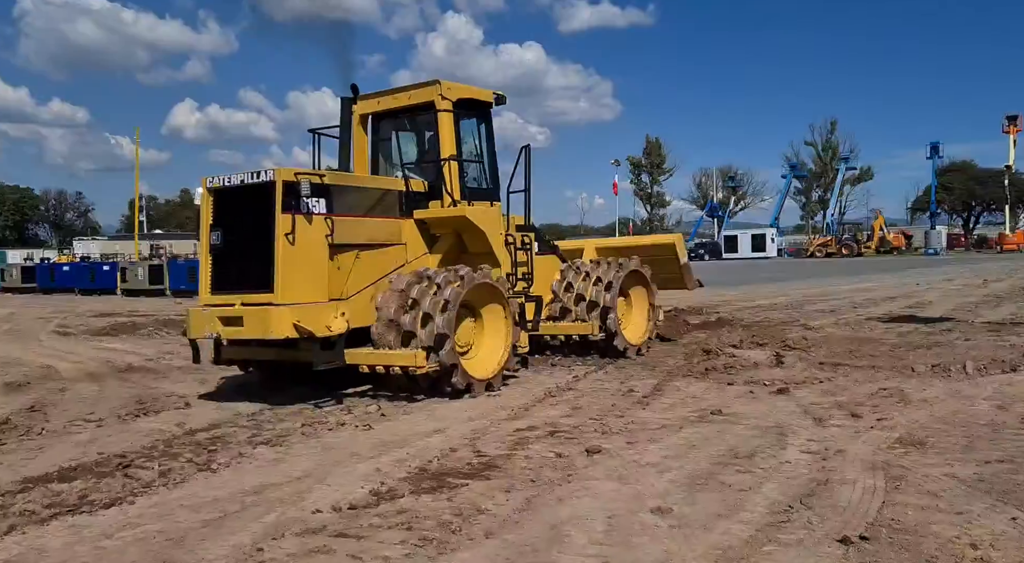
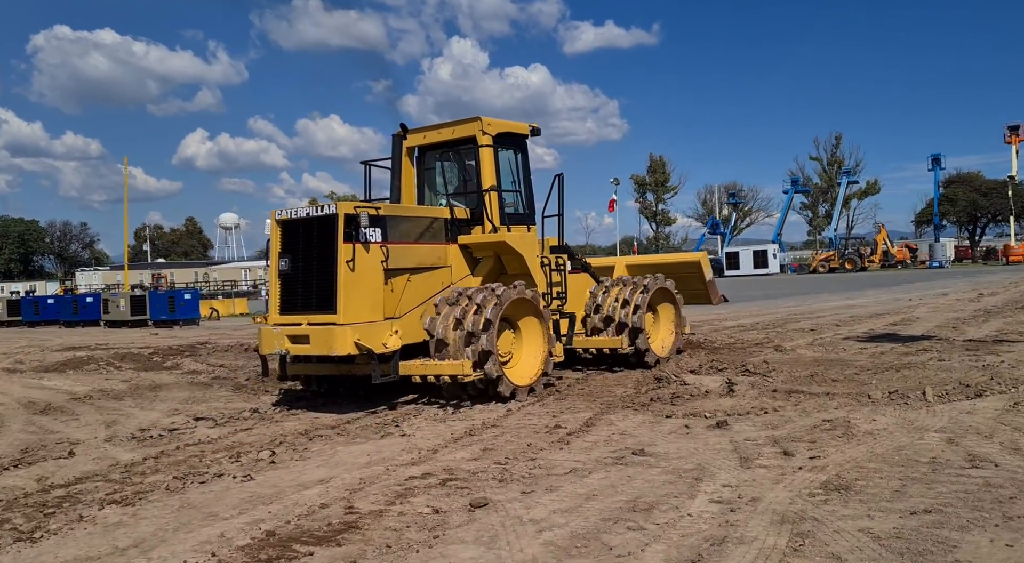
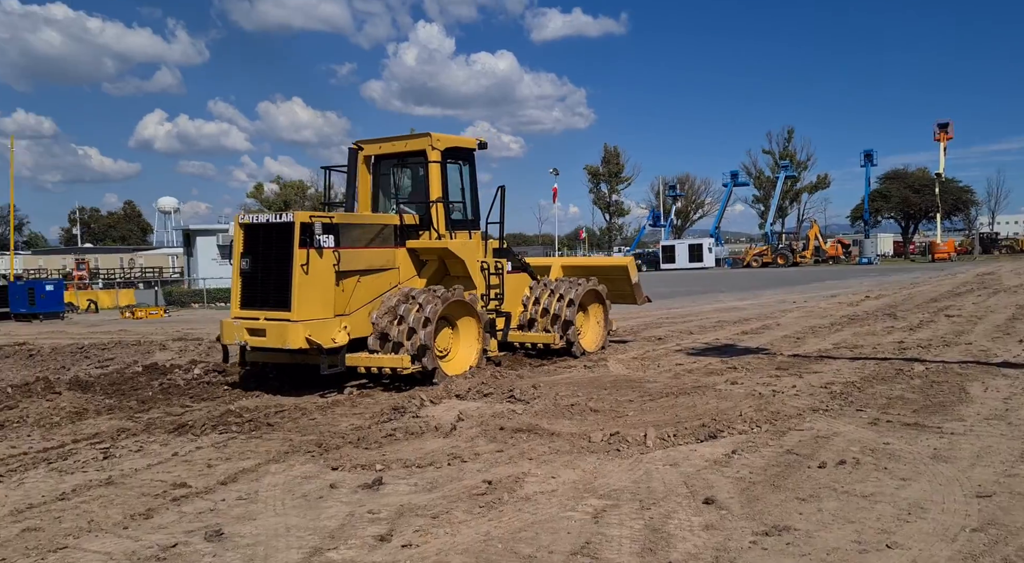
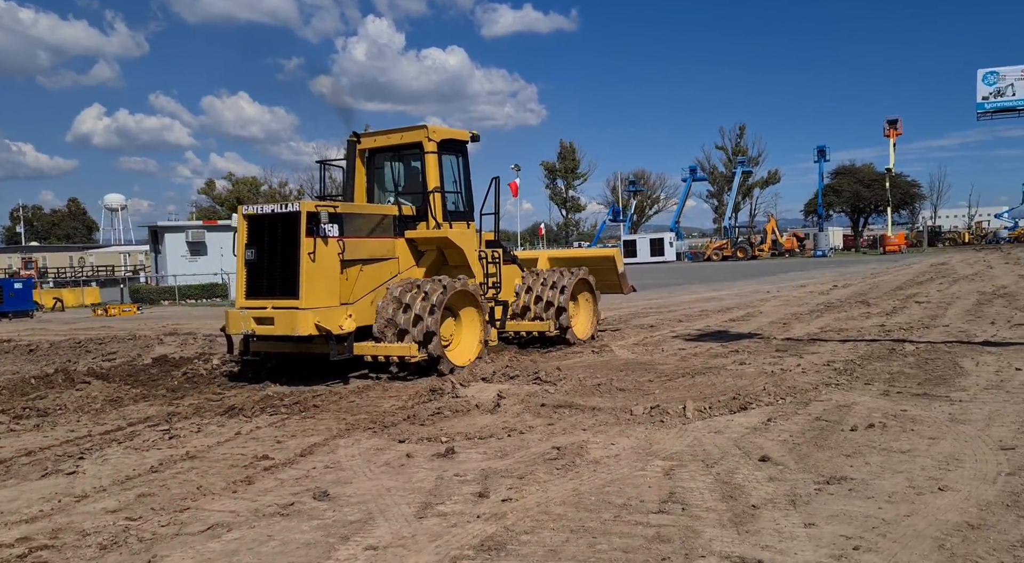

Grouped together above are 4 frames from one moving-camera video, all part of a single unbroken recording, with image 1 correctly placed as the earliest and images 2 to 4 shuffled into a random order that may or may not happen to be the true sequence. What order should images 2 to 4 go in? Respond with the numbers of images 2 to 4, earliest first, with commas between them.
2, 4, 3
